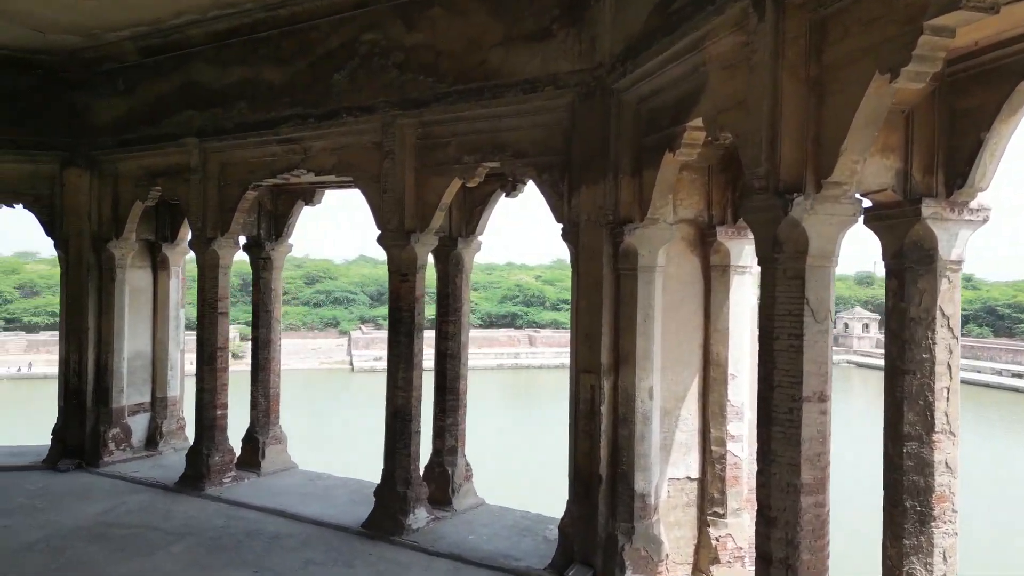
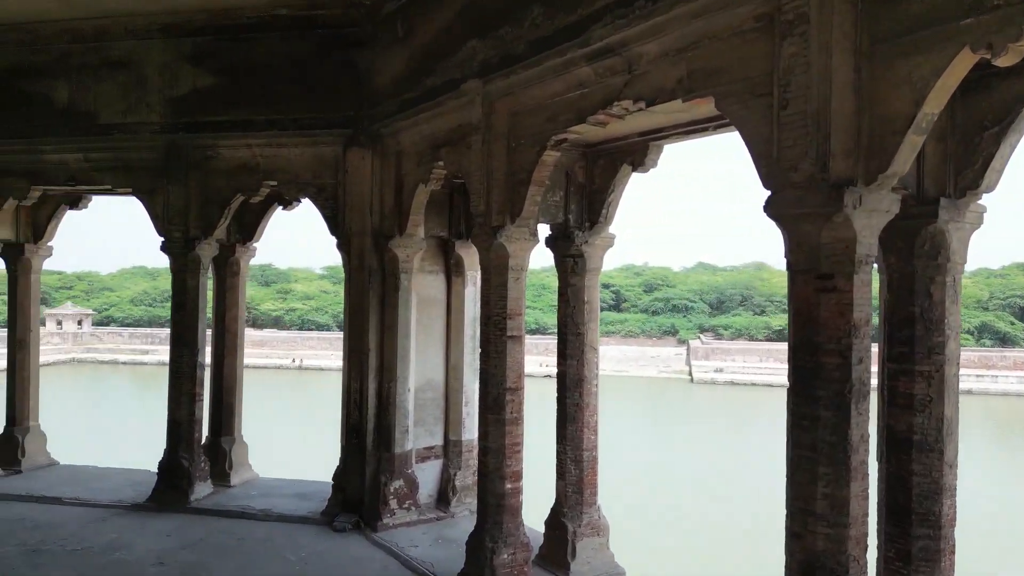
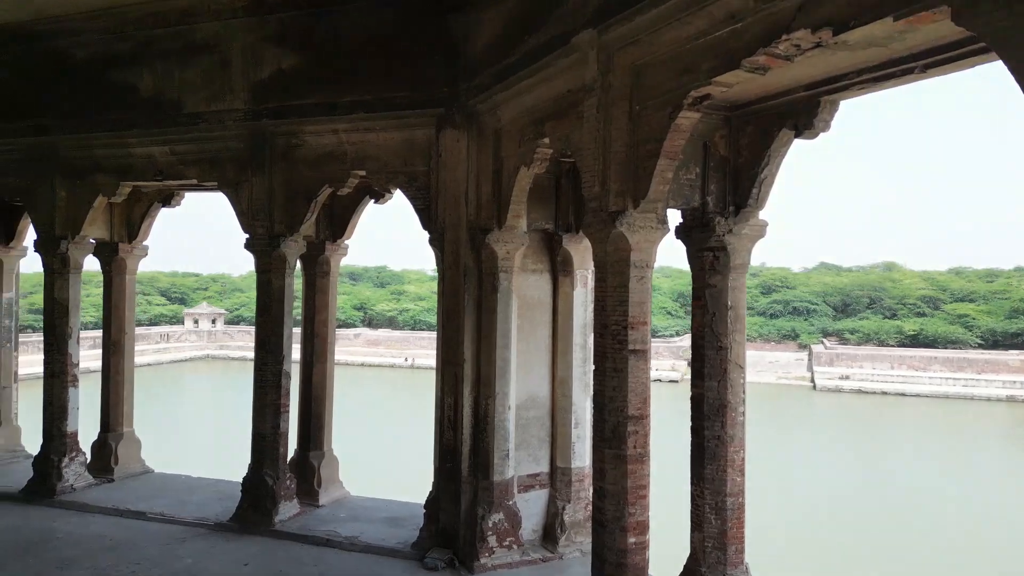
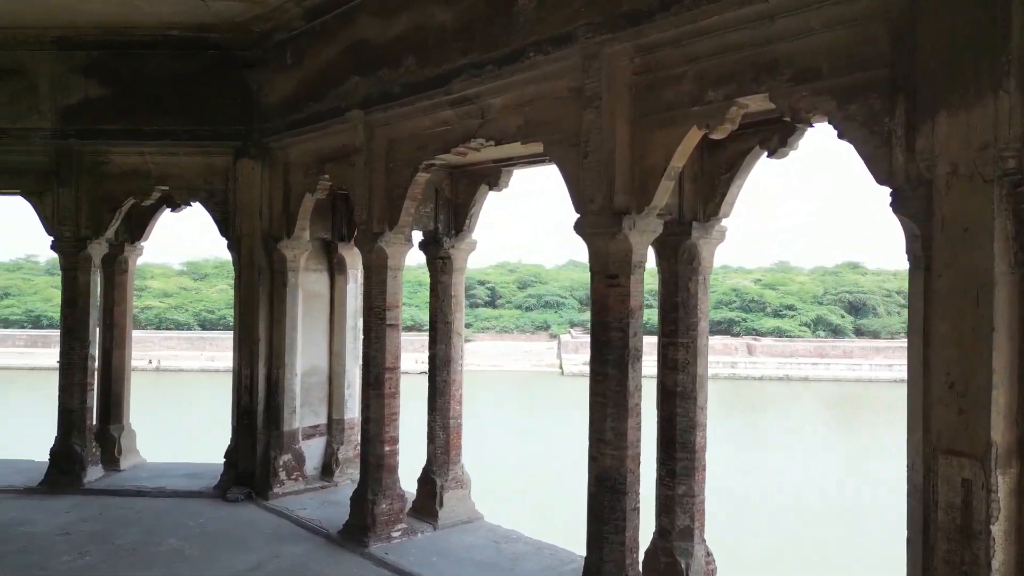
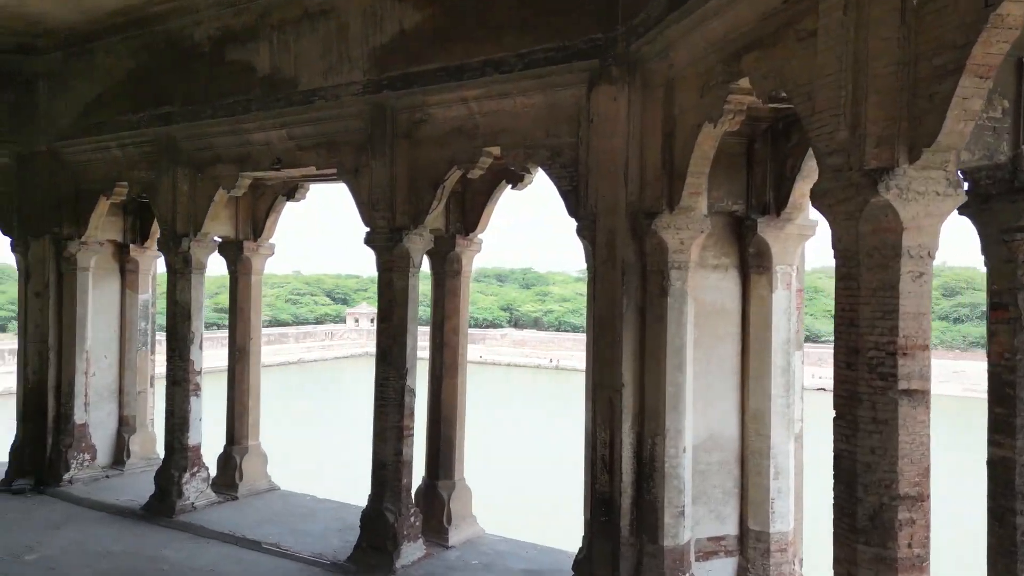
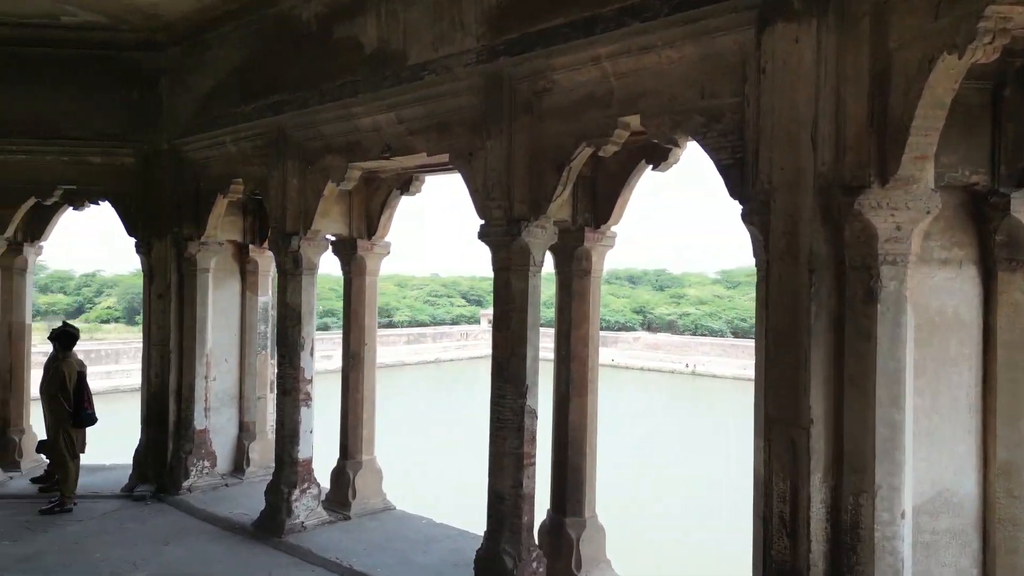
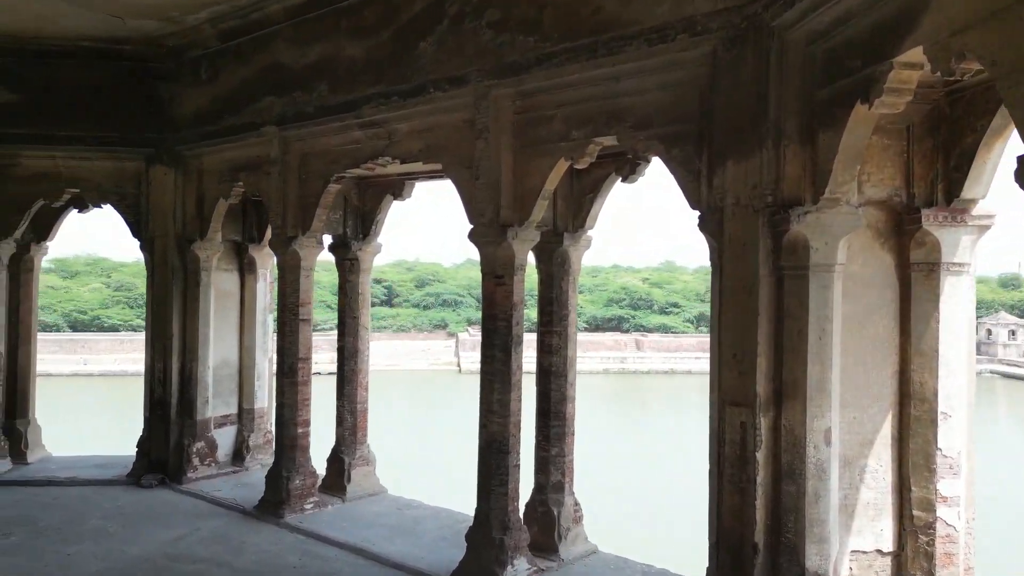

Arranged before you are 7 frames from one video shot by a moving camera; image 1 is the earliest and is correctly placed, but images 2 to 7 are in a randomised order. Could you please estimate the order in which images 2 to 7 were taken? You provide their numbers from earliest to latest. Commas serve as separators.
7, 4, 2, 3, 5, 6
